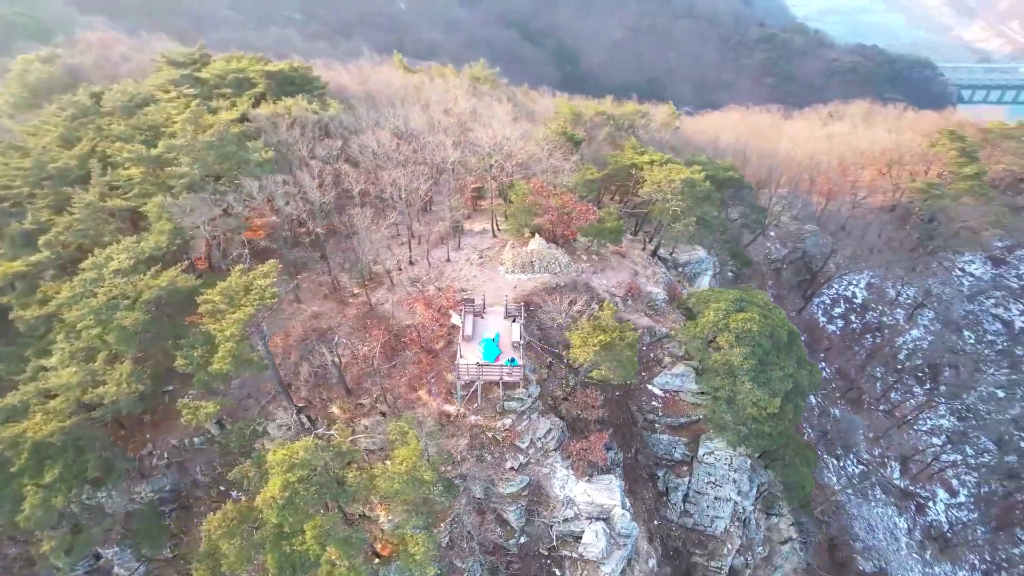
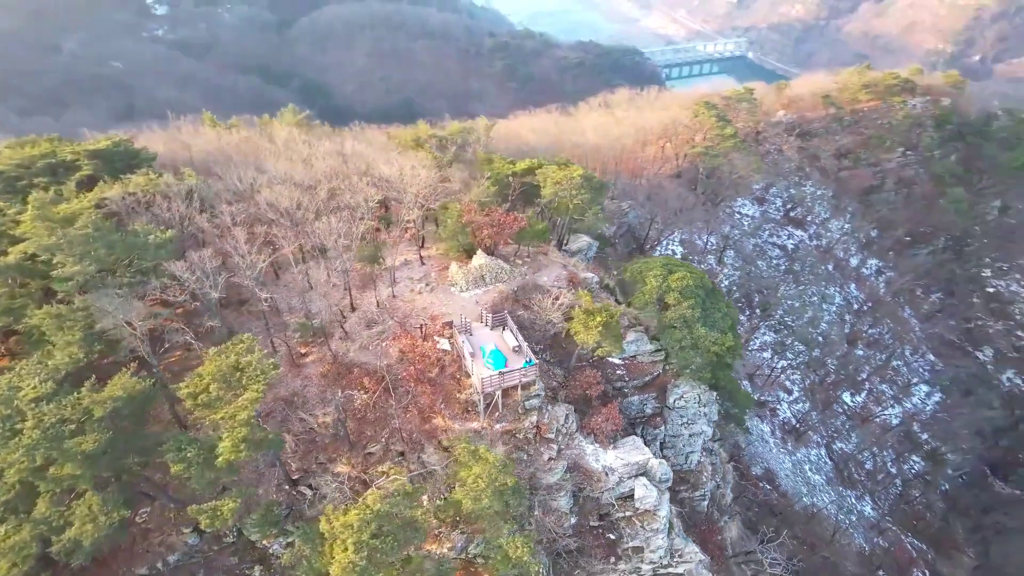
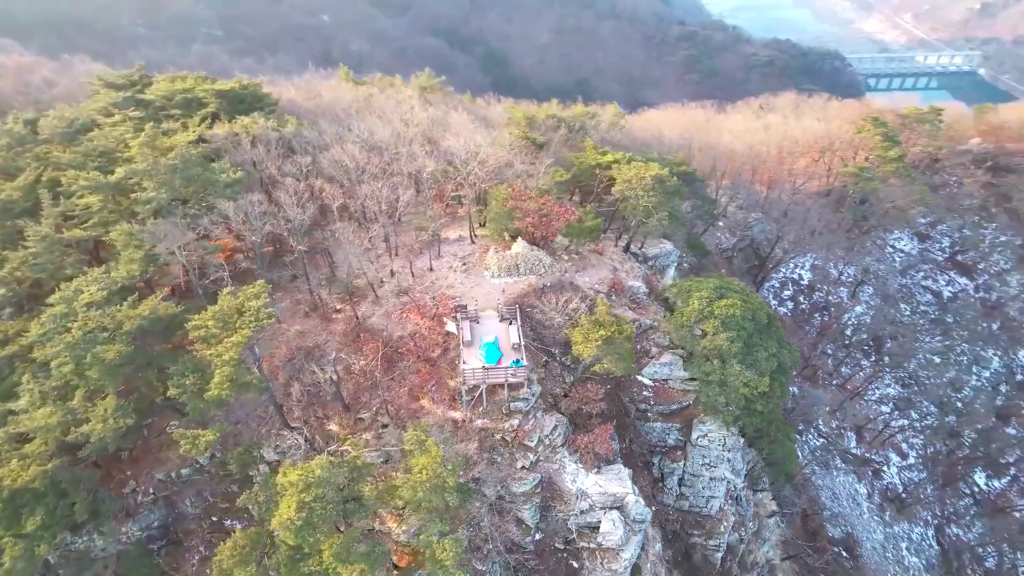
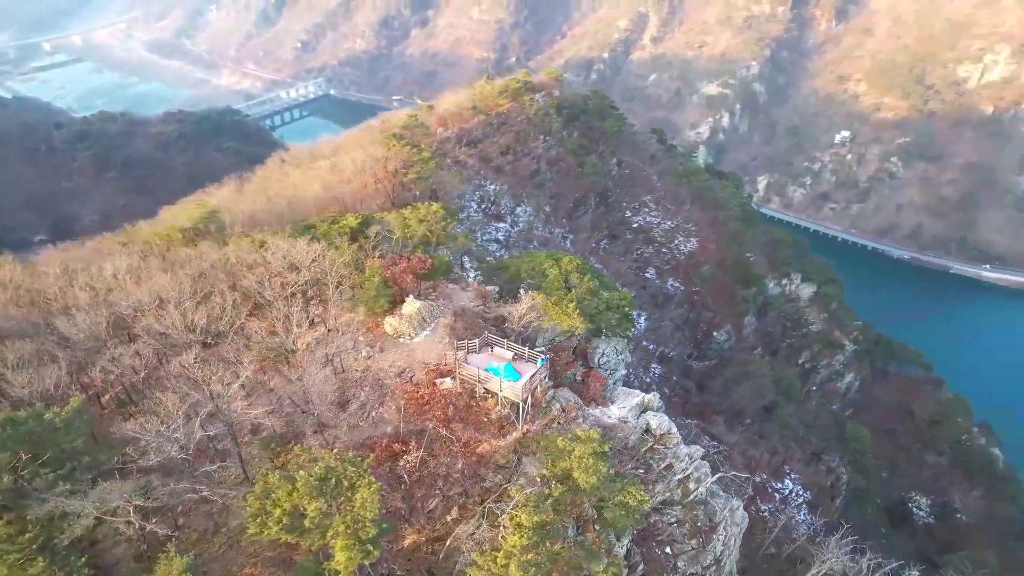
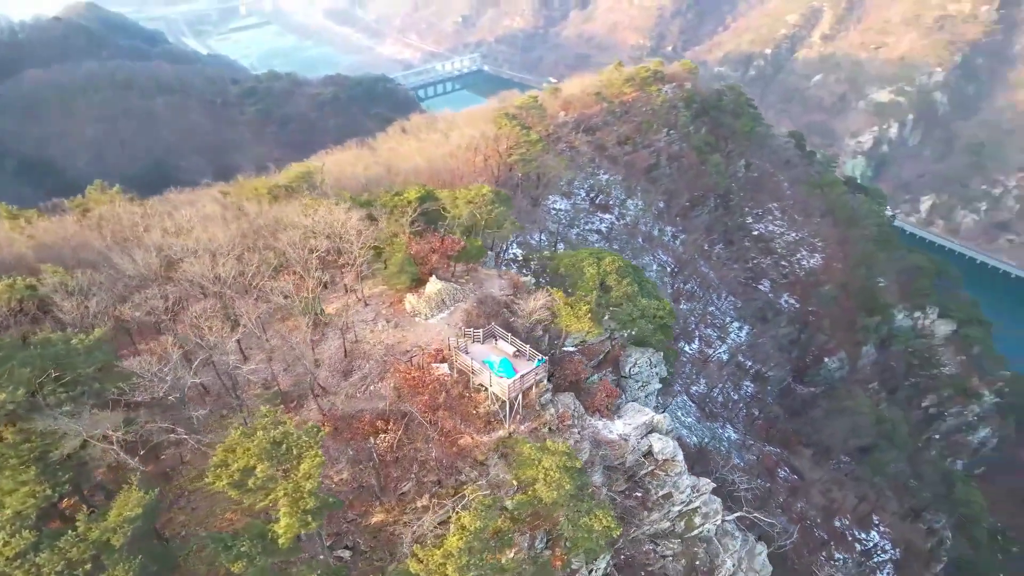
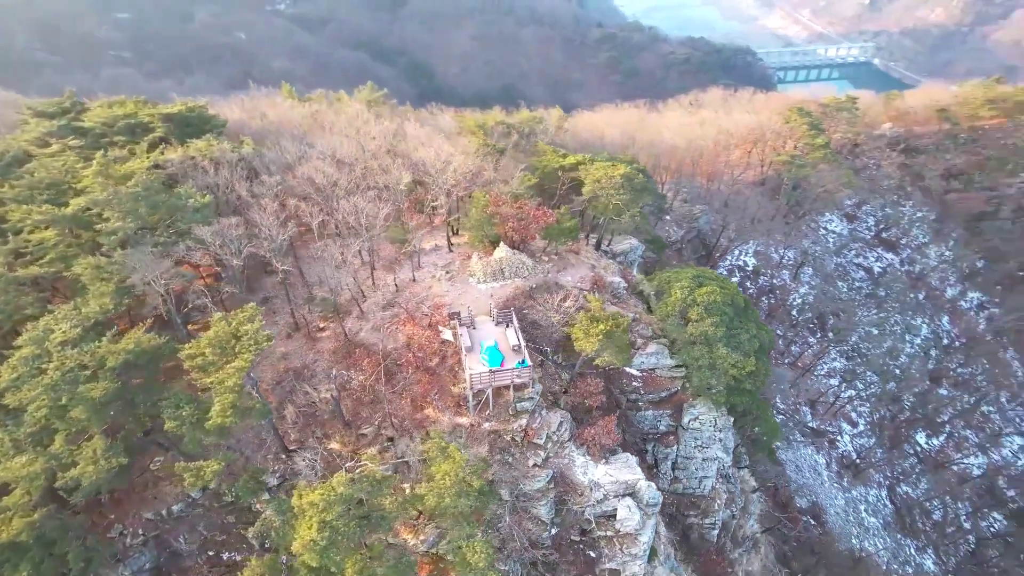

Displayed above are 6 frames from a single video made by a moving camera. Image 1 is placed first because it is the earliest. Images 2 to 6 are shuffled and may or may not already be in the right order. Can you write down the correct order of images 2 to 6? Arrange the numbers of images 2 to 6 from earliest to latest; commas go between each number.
3, 6, 2, 5, 4
